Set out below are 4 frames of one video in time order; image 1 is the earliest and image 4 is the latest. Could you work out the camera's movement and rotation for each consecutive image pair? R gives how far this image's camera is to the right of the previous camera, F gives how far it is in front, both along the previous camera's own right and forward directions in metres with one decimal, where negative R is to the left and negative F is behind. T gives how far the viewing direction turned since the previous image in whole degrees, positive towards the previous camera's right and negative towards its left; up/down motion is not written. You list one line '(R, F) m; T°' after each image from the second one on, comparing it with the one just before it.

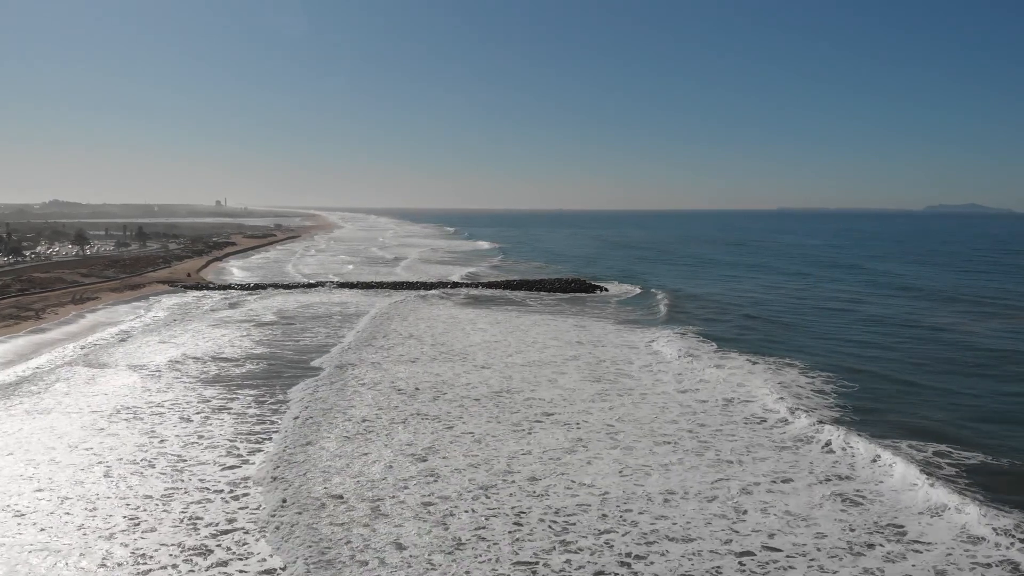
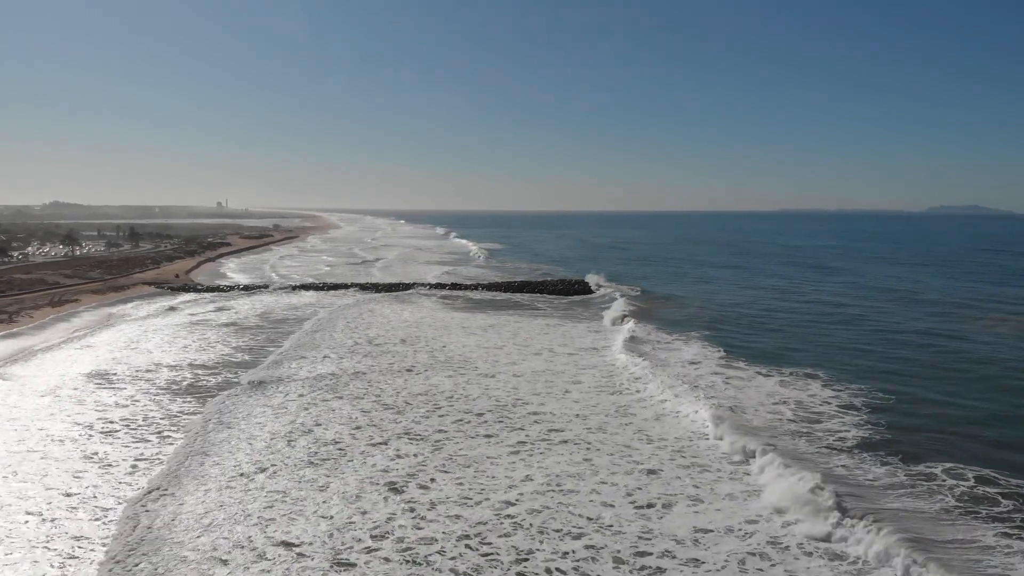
(+0.4, +0.4) m; 0°
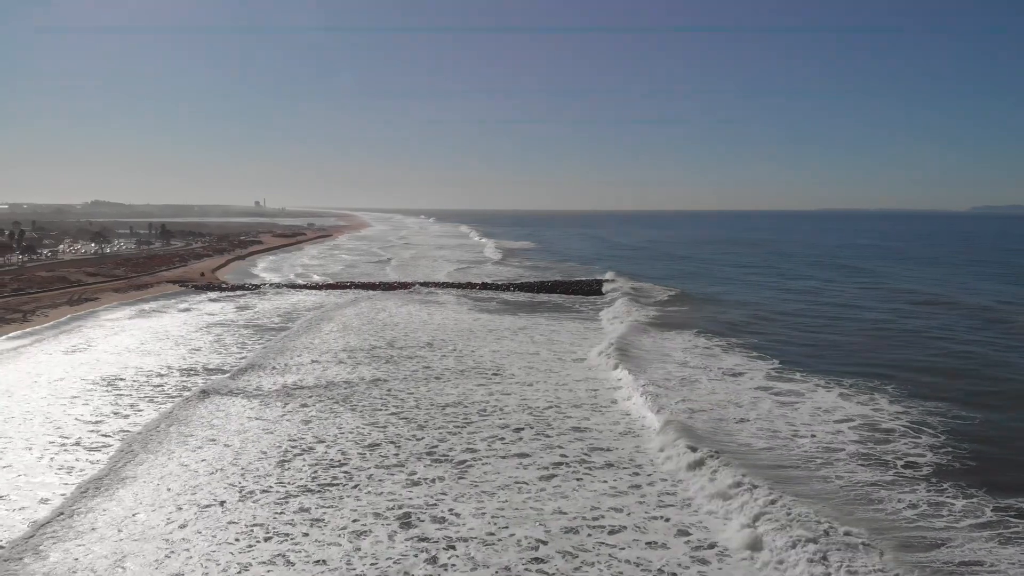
(0.0, +1.2) m; -3°
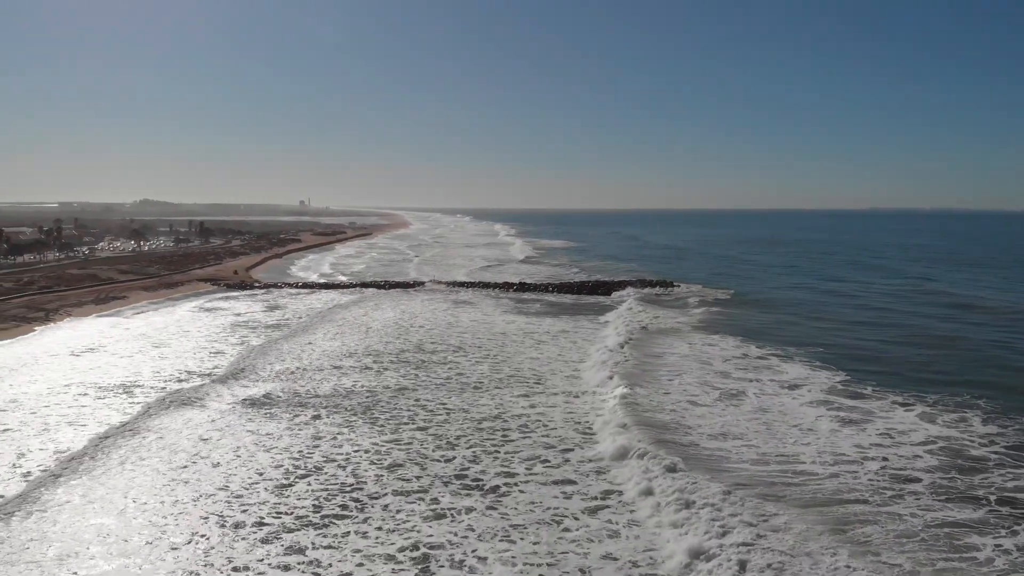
(0.0, +1.2) m; -4°
